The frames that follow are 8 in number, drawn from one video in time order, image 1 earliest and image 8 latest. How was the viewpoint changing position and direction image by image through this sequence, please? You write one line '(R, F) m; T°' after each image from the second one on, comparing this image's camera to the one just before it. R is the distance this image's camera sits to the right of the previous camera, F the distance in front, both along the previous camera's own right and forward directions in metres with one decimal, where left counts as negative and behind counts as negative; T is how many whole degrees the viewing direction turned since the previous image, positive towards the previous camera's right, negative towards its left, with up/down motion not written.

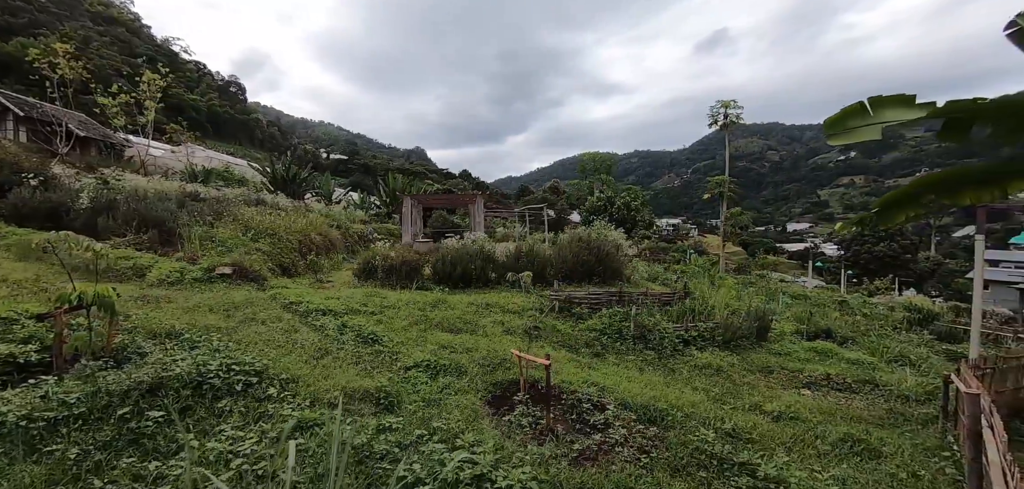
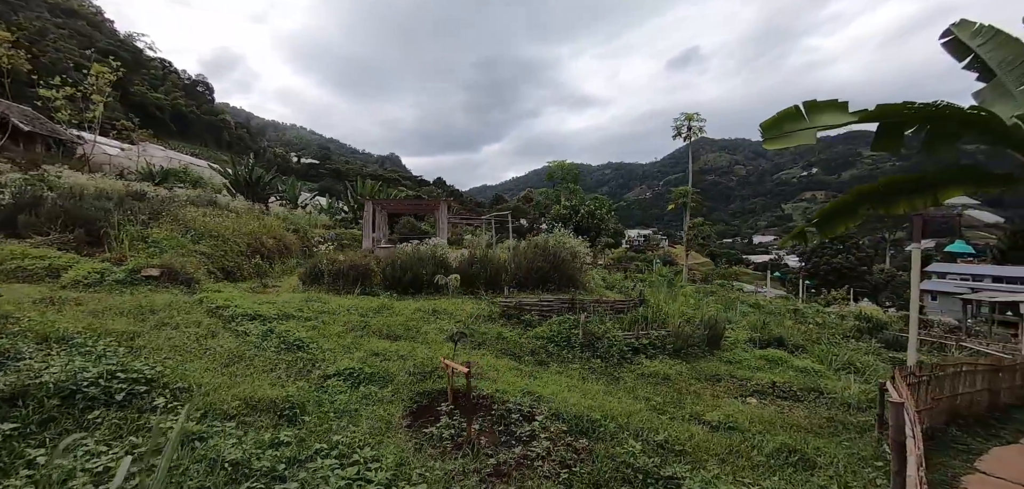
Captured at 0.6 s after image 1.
(+0.4, +0.2) m; +3°
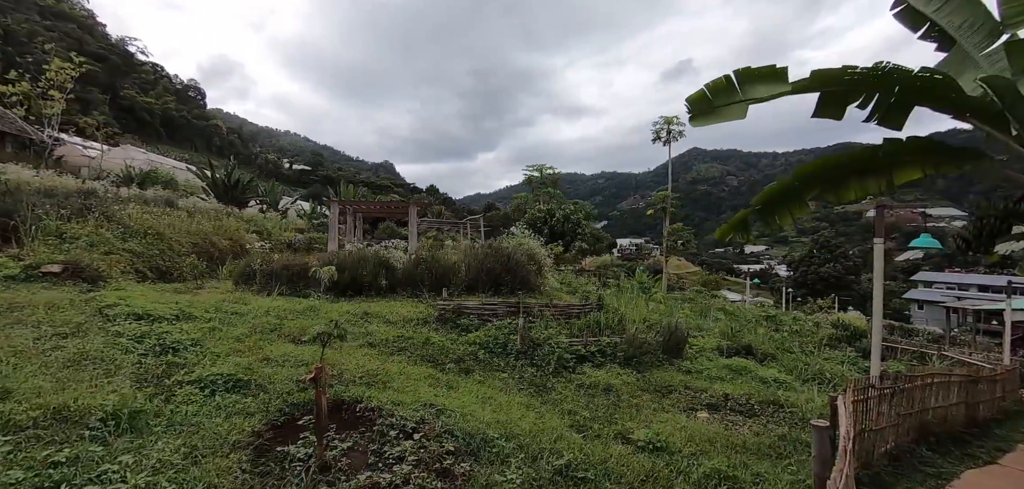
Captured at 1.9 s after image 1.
(+0.8, +0.6) m; +1°
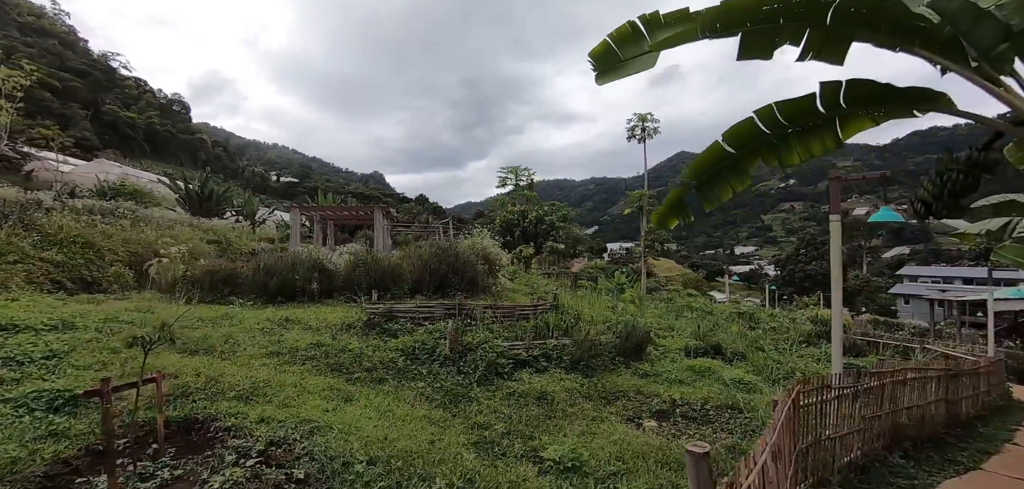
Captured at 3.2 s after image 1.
(+0.8, +0.6) m; +1°
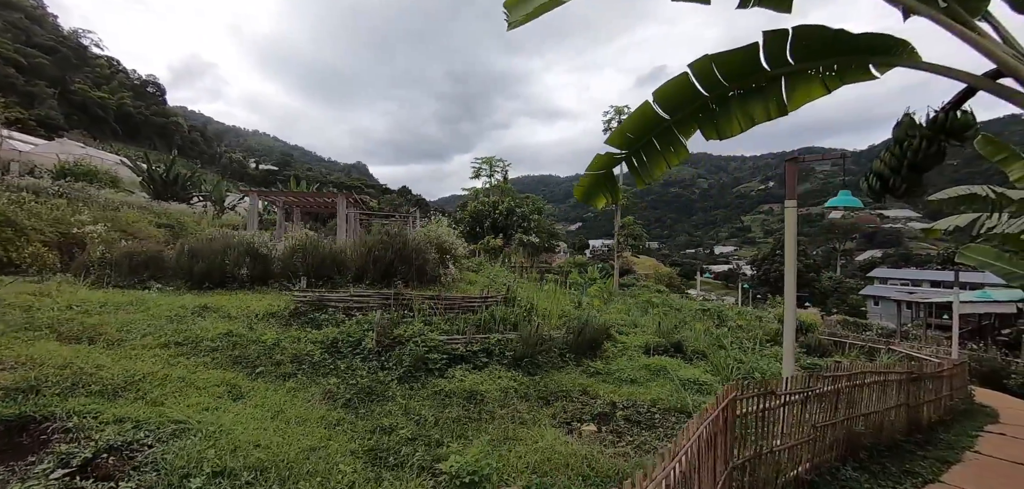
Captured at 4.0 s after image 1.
(+0.5, +0.5) m; +2°
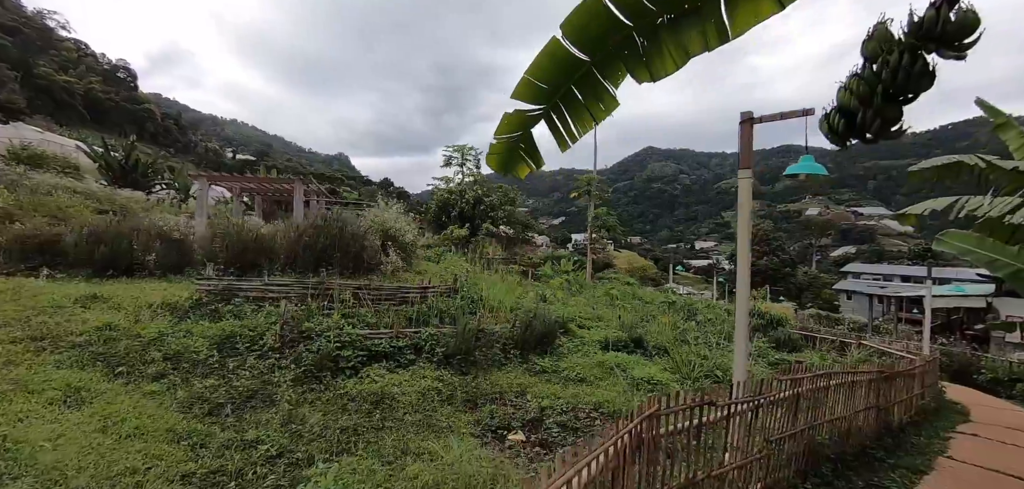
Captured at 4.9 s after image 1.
(+0.5, +0.6) m; +2°
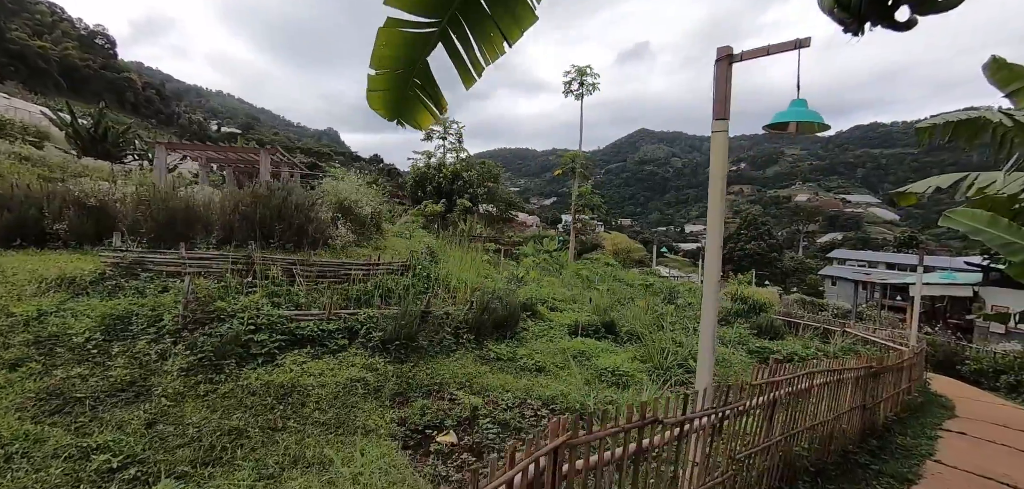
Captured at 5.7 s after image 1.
(+0.4, +0.6) m; +1°
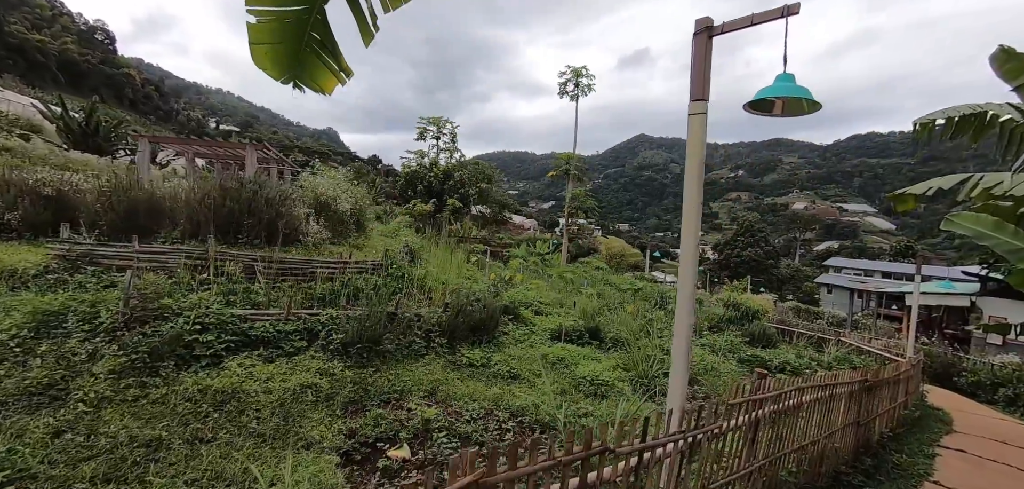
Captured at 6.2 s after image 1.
(+0.2, +0.3) m; 0°
